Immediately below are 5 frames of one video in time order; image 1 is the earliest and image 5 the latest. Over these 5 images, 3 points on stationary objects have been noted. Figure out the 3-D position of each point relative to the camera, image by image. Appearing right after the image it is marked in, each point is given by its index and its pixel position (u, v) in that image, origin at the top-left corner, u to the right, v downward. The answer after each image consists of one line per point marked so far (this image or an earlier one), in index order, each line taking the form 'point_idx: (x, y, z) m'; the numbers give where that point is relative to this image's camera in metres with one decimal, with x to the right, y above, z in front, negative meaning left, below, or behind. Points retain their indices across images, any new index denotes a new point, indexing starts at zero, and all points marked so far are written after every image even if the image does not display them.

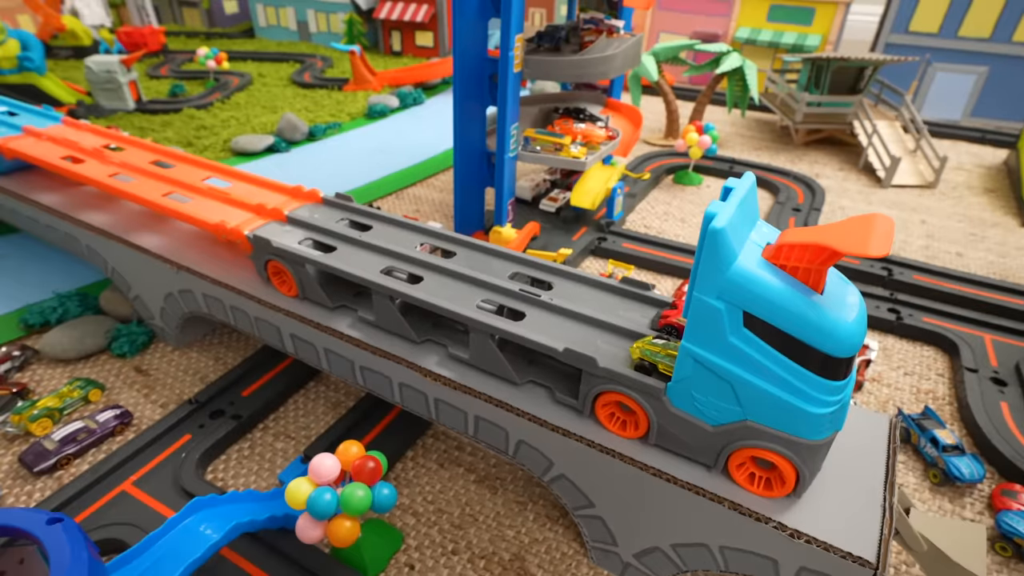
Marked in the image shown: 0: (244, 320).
0: (-1.1, -0.1, +2.3) m
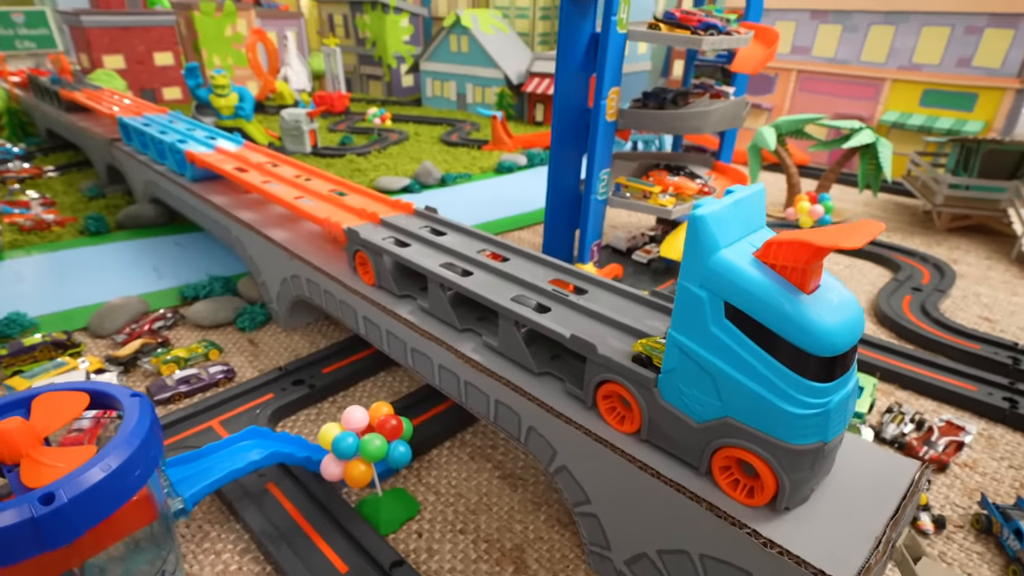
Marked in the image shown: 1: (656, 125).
0: (-0.8, -0.1, +2.7) m
1: (+0.8, +0.9, +3.3) m
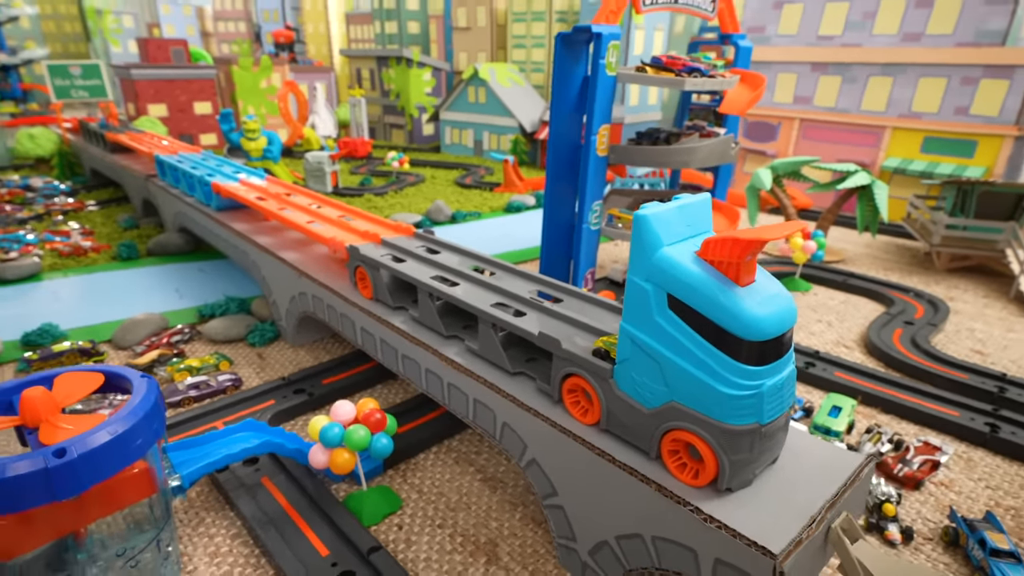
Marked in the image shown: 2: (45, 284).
0: (-0.9, -0.1, +2.9) m
1: (+0.8, +0.8, +3.5) m
2: (-3.4, 0.0, +4.2) m
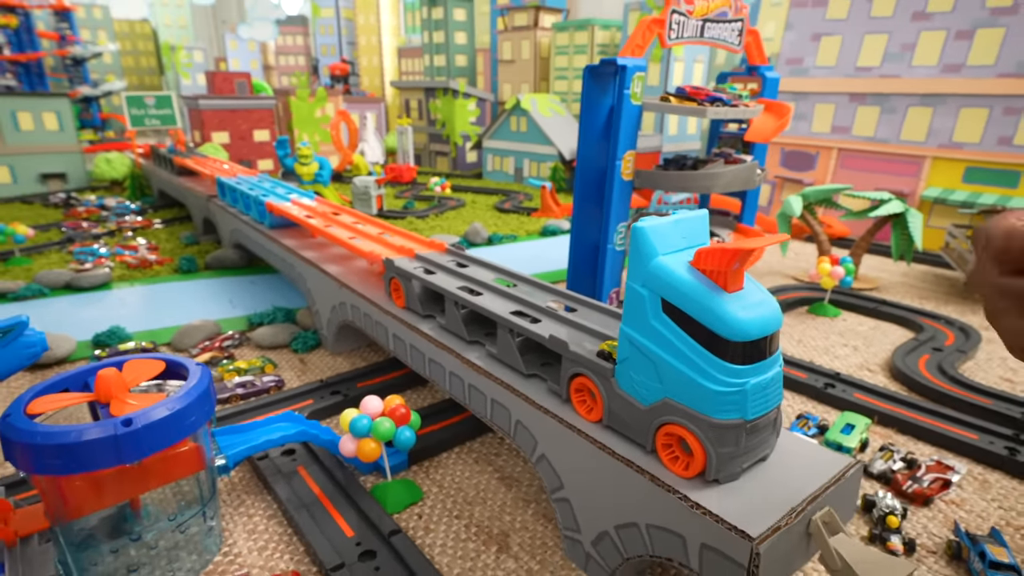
0: (-0.8, -0.2, +3.1) m
1: (+1.0, +0.6, +3.6) m
2: (-3.2, 0.0, +4.6) m
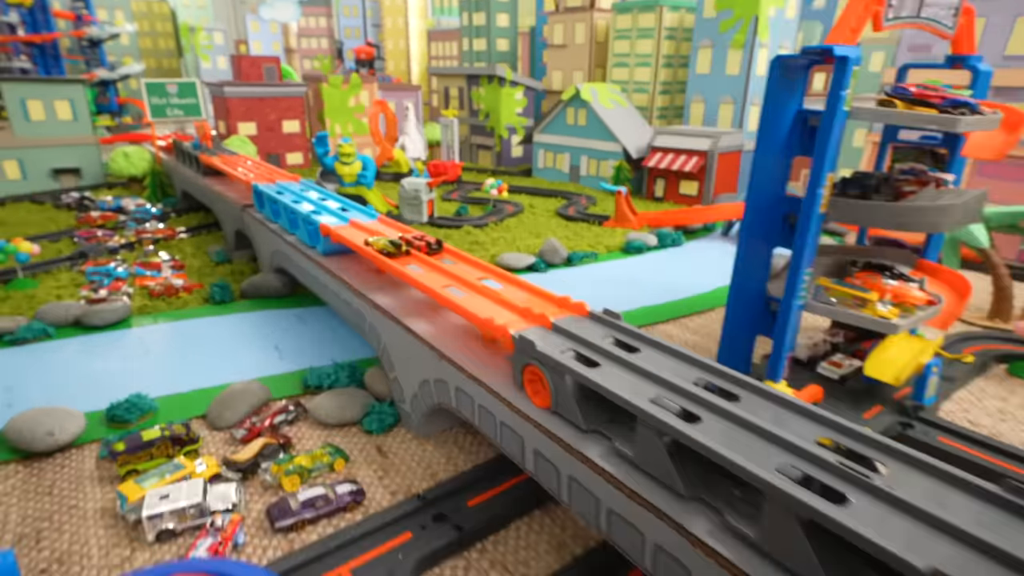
0: (-0.1, -0.5, +2.2) m
1: (+1.7, +0.3, +2.7) m
2: (-2.5, -0.3, +3.8) m
